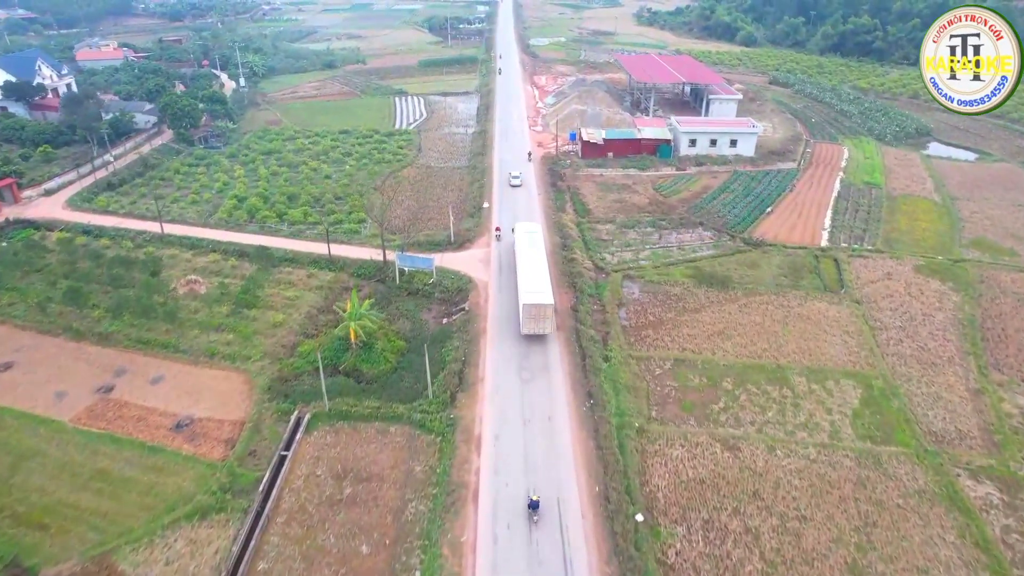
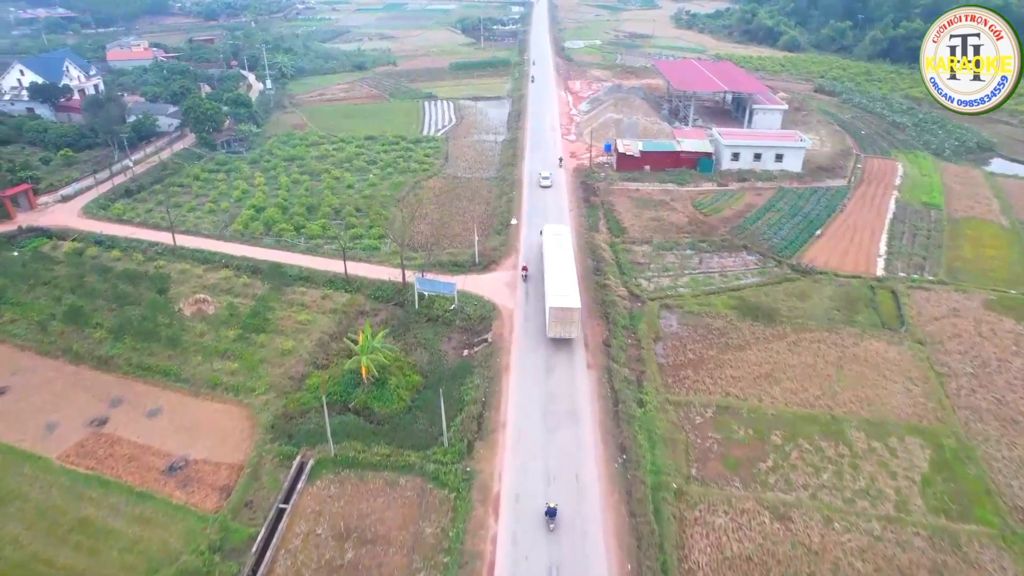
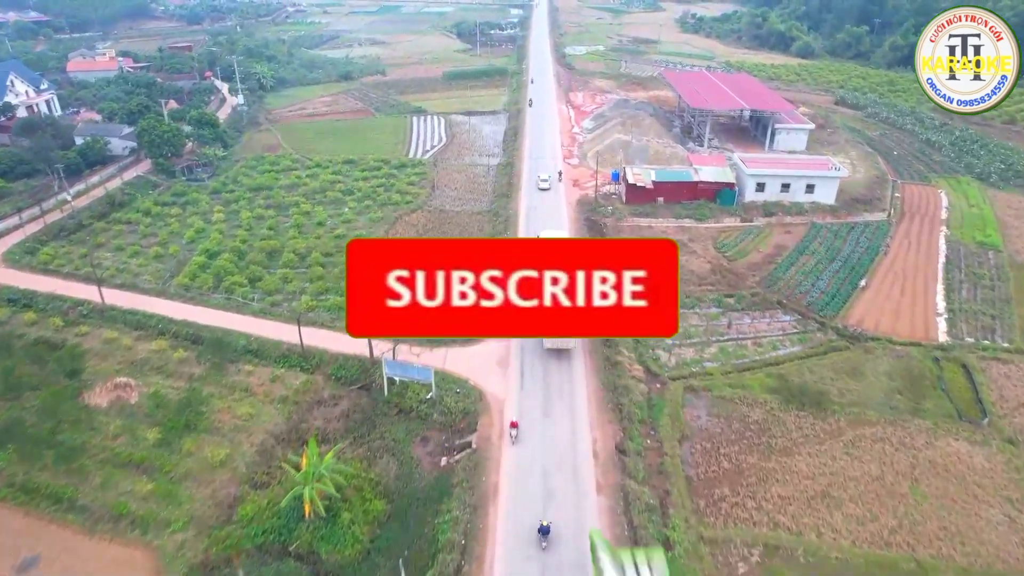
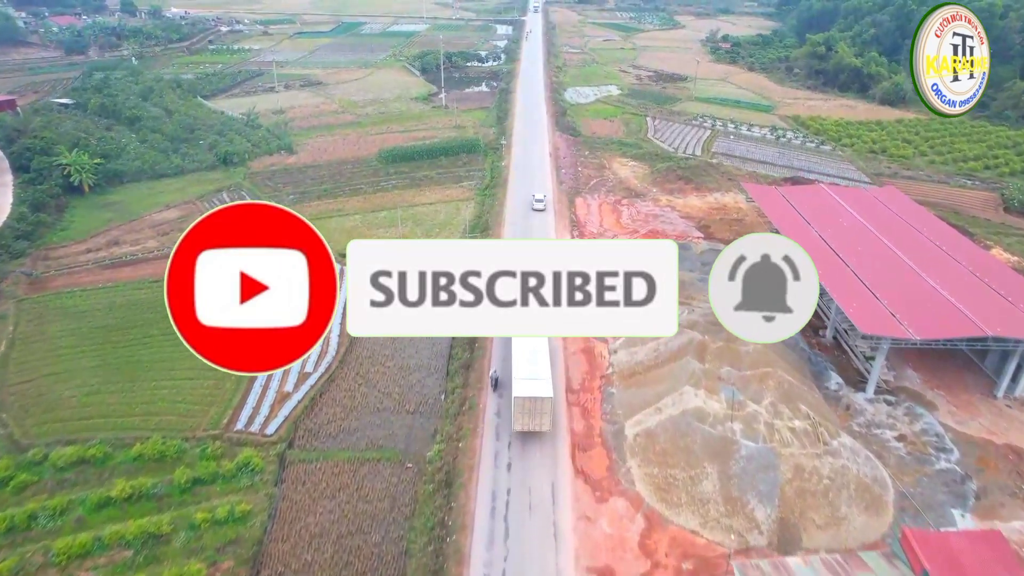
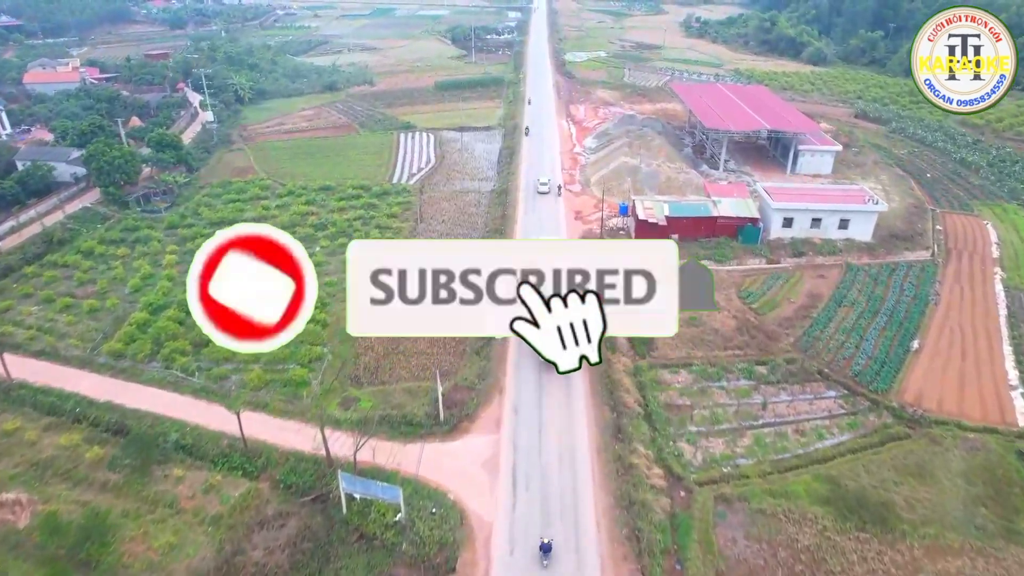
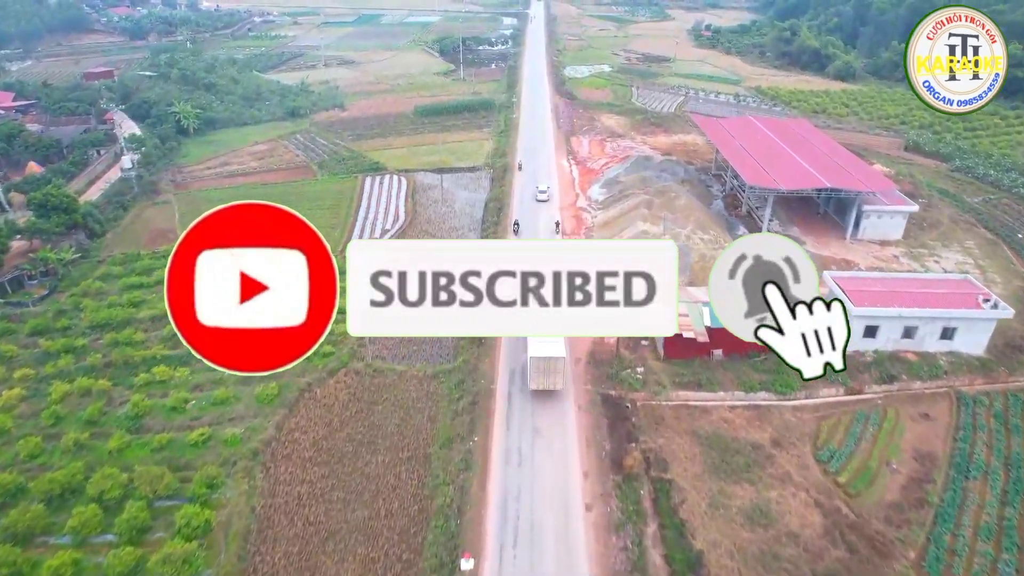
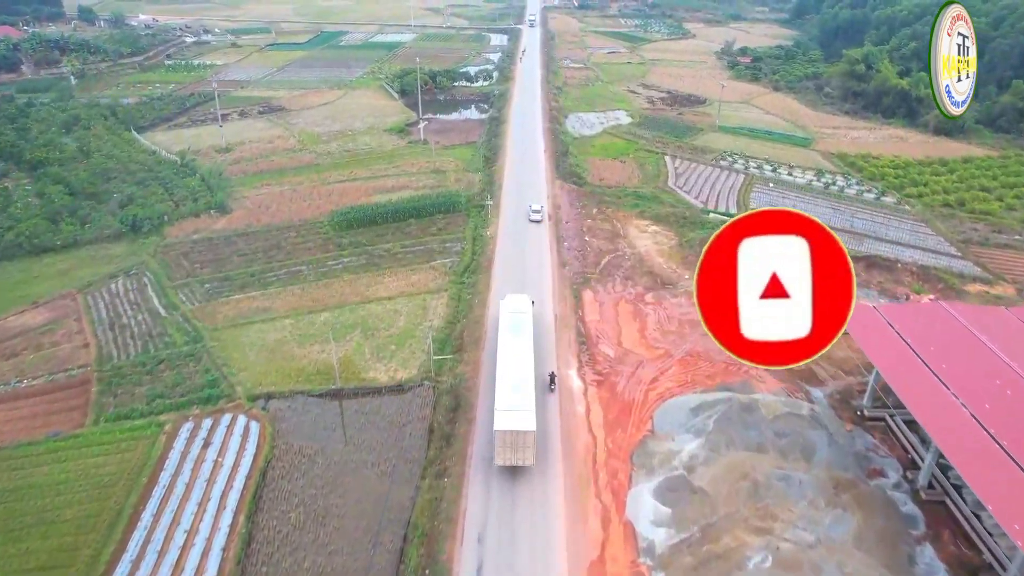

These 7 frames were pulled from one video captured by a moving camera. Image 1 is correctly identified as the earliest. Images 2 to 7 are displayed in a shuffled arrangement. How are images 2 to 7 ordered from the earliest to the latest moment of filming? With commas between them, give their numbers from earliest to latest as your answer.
2, 3, 5, 6, 4, 7
